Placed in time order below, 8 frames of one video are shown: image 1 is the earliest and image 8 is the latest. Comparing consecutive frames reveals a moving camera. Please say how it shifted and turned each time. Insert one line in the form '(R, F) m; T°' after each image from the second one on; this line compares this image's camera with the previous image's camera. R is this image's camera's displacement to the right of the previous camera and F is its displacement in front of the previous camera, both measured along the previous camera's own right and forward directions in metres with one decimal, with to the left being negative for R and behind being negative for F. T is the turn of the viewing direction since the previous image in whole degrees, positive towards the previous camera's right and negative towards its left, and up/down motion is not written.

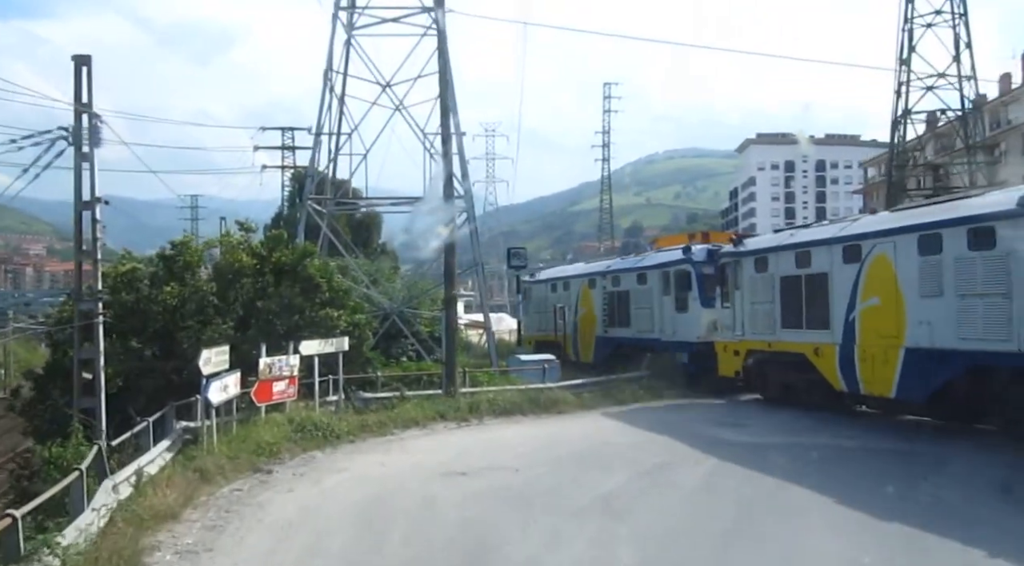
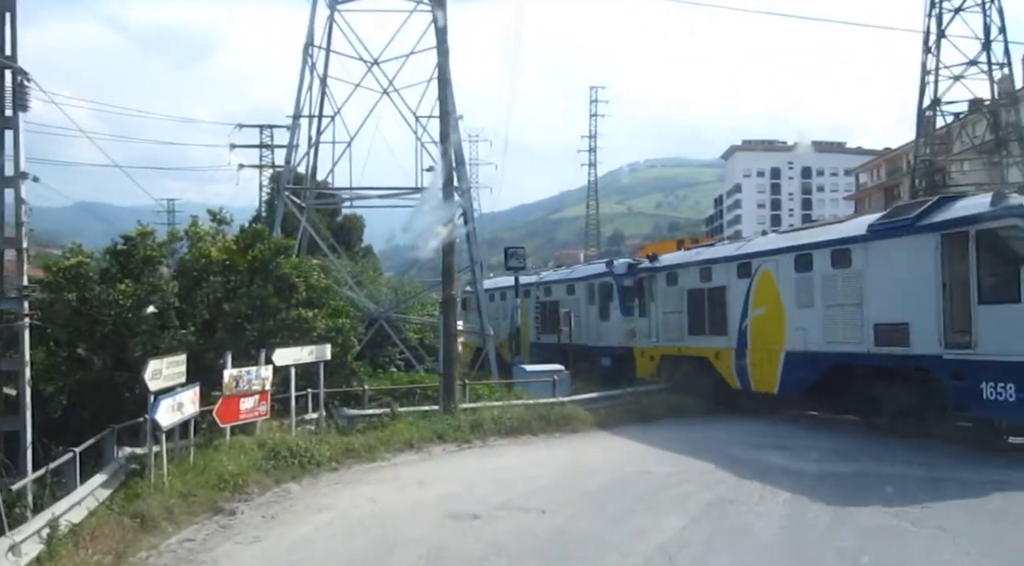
(-0.4, +2.0) m; +1°
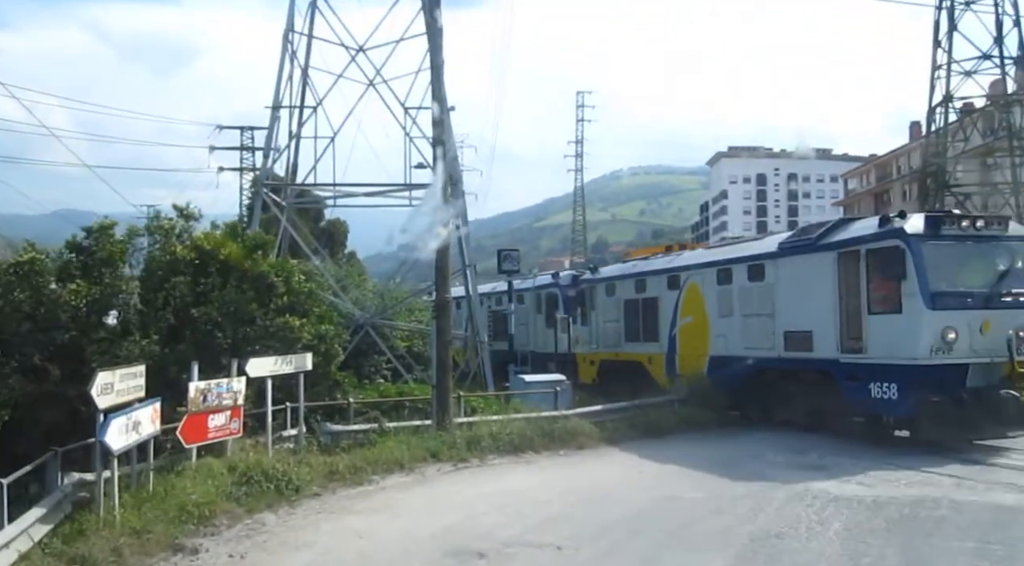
(-0.2, +1.2) m; +1°
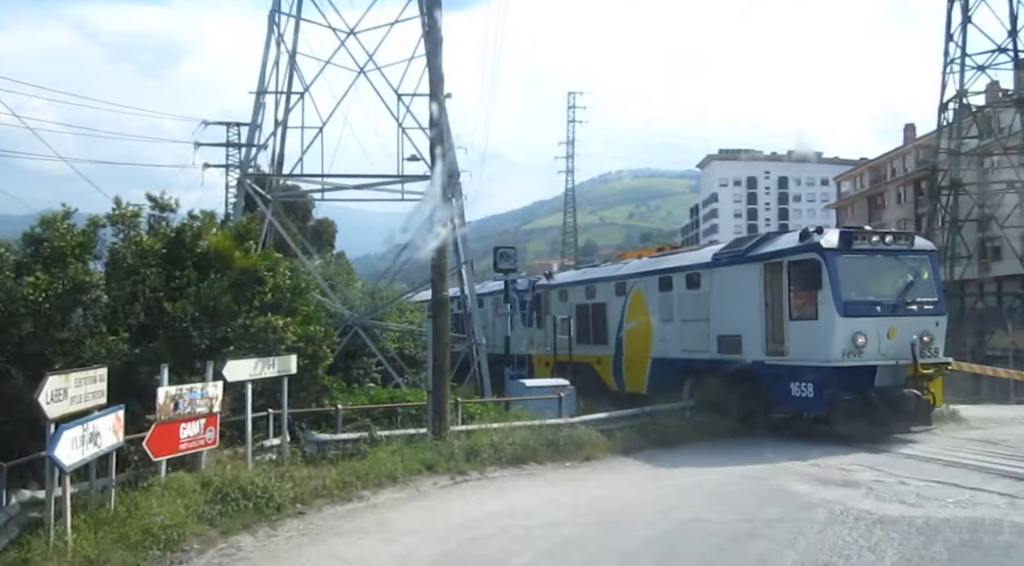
(-0.2, +0.9) m; +1°
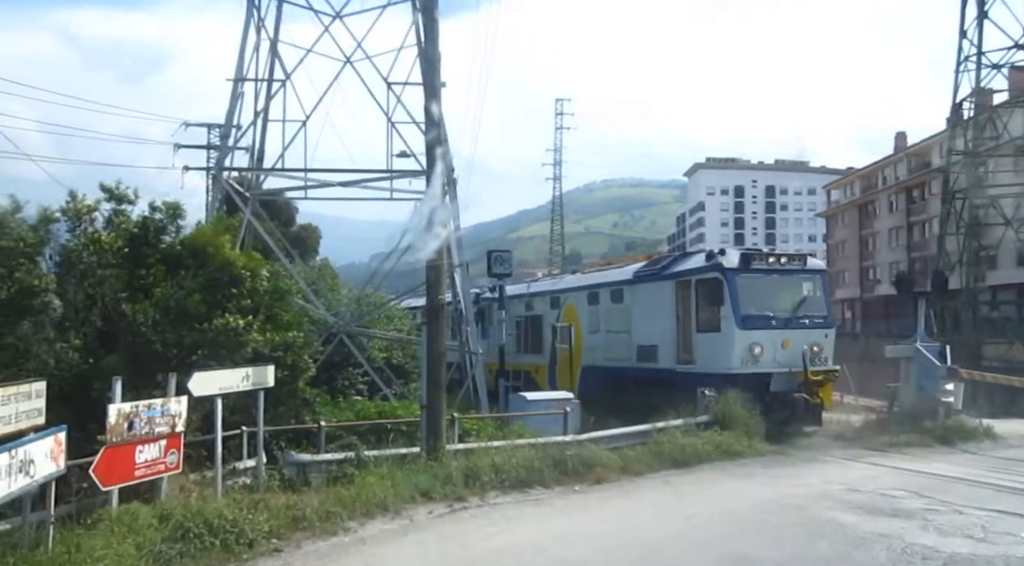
(-0.2, +1.1) m; +1°
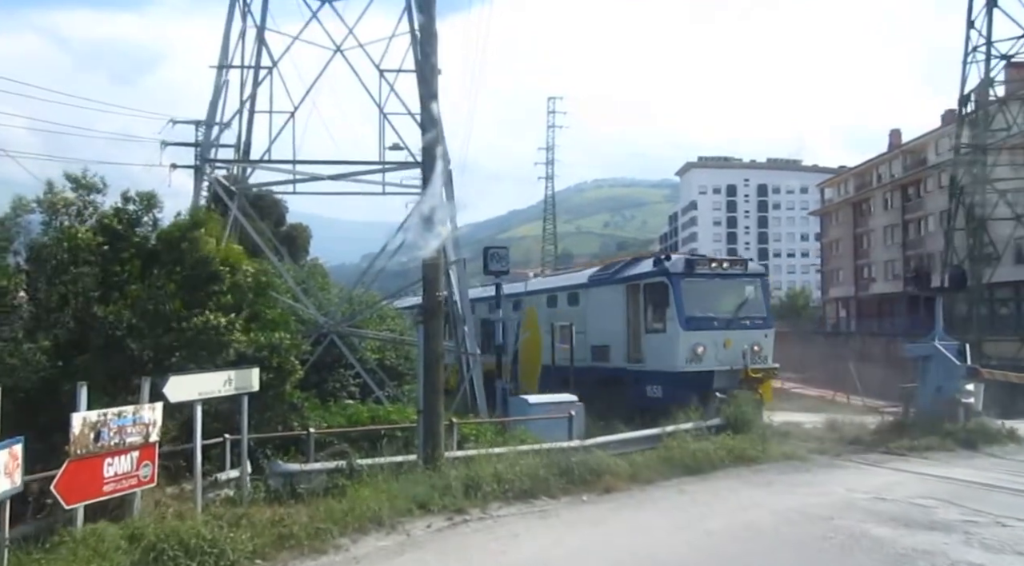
(-0.1, +0.7) m; +1°
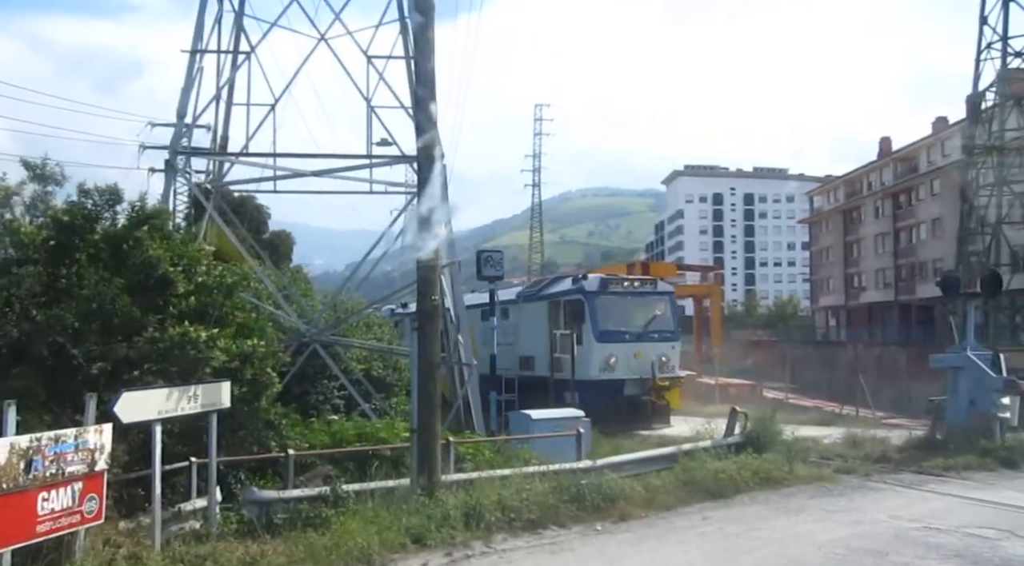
(-0.2, +1.0) m; +1°
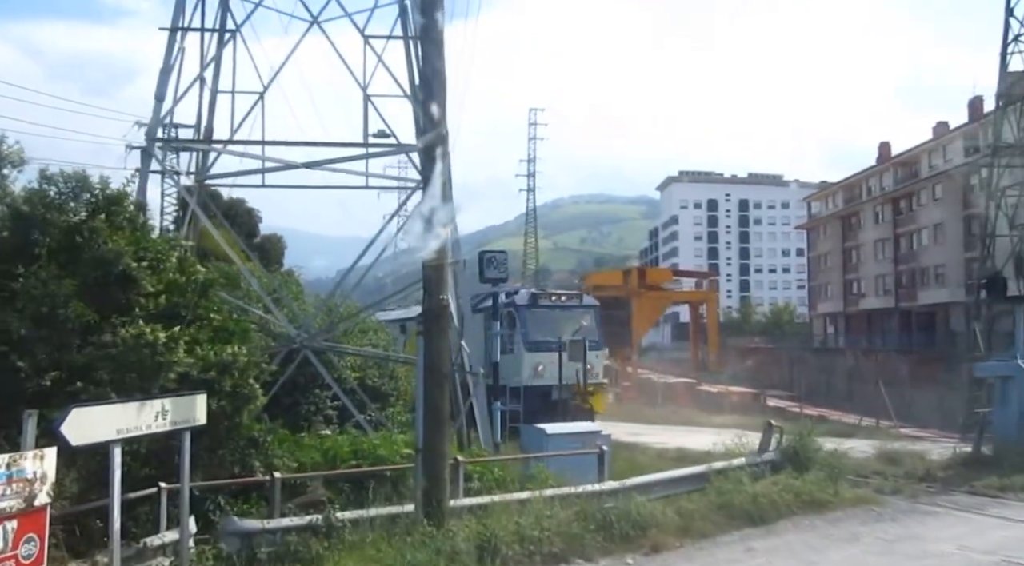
(-0.2, +1.0) m; +1°
